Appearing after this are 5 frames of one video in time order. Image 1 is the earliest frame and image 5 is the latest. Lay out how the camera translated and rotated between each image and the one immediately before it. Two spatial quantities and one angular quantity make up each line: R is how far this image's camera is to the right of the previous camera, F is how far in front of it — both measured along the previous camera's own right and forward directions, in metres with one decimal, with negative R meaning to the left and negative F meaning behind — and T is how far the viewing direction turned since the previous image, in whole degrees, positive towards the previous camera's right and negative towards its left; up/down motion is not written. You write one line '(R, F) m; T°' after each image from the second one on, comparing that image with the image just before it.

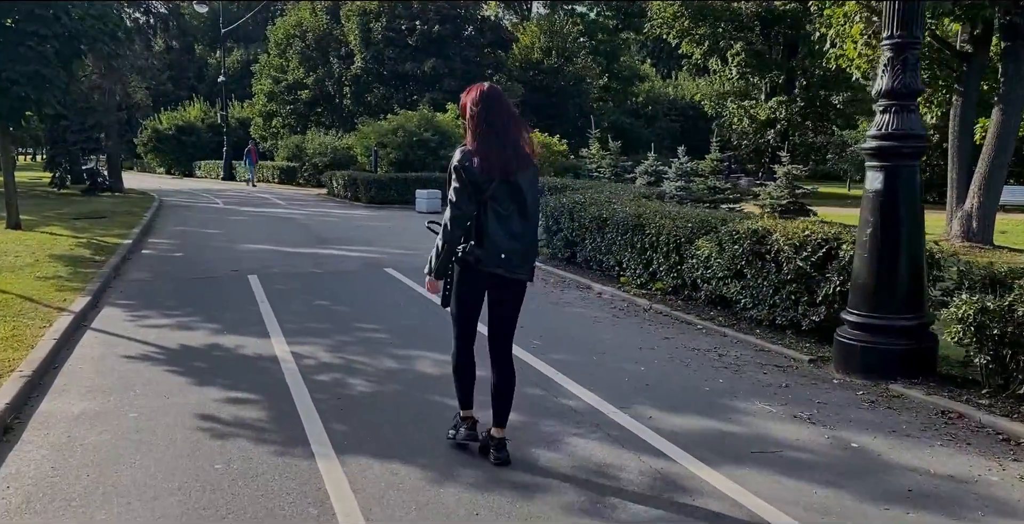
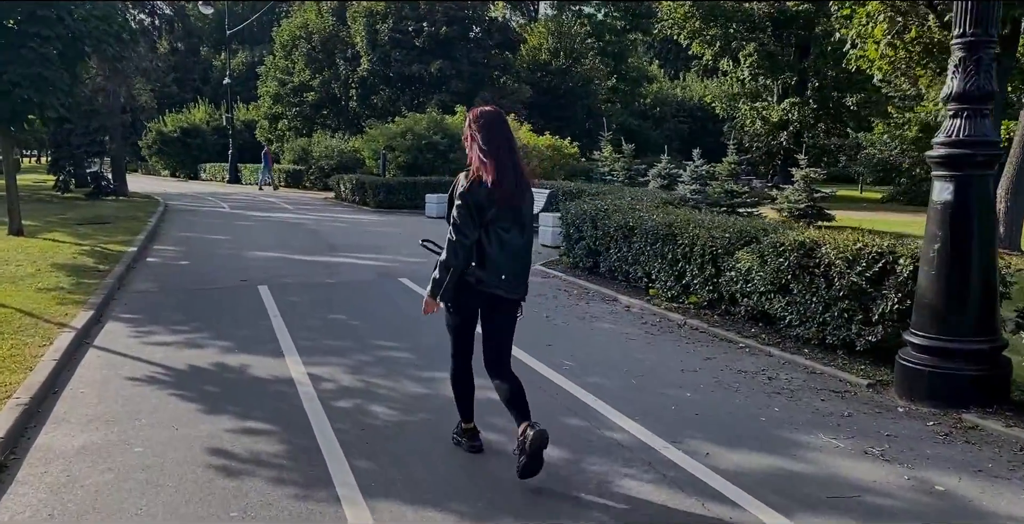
(-0.2, +0.4) m; 0°
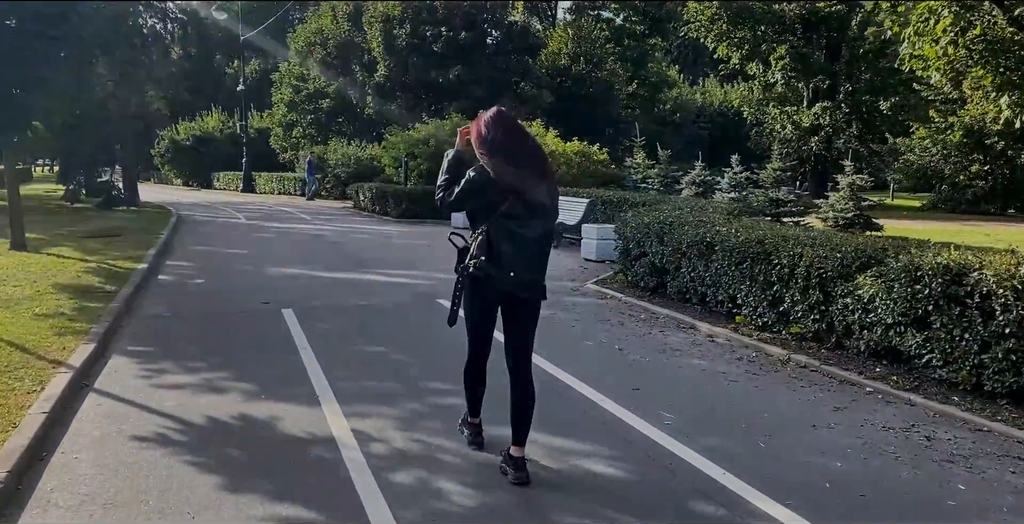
(-0.5, +1.1) m; -1°
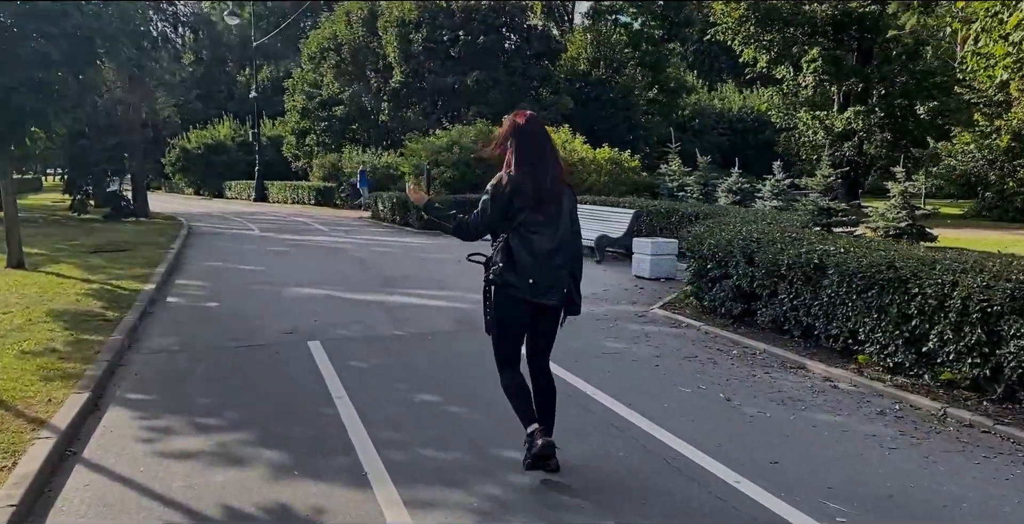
(-0.5, +1.3) m; -1°
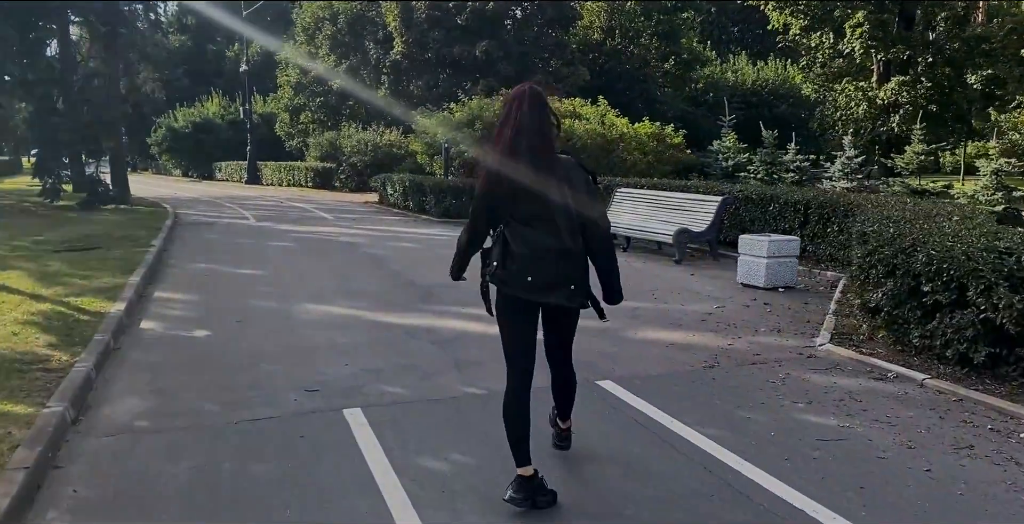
(-0.9, +2.6) m; 0°
